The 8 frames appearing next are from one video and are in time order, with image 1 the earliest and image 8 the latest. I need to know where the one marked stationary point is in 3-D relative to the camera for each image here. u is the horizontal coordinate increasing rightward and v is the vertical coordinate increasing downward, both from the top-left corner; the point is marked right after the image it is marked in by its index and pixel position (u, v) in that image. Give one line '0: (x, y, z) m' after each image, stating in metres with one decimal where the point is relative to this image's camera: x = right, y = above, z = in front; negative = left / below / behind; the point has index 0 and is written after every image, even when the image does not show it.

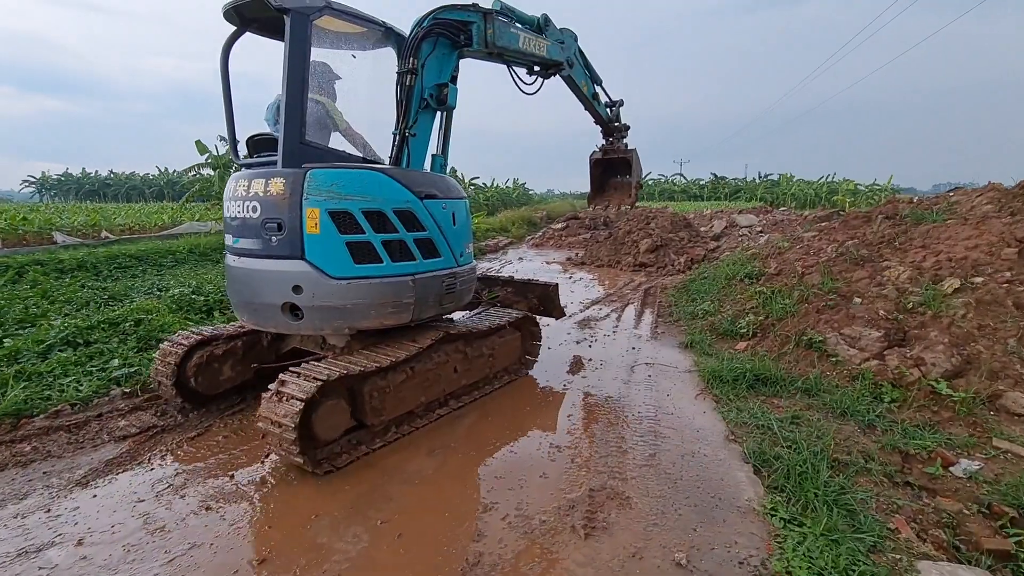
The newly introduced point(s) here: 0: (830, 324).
0: (+2.9, -0.3, +5.1) m
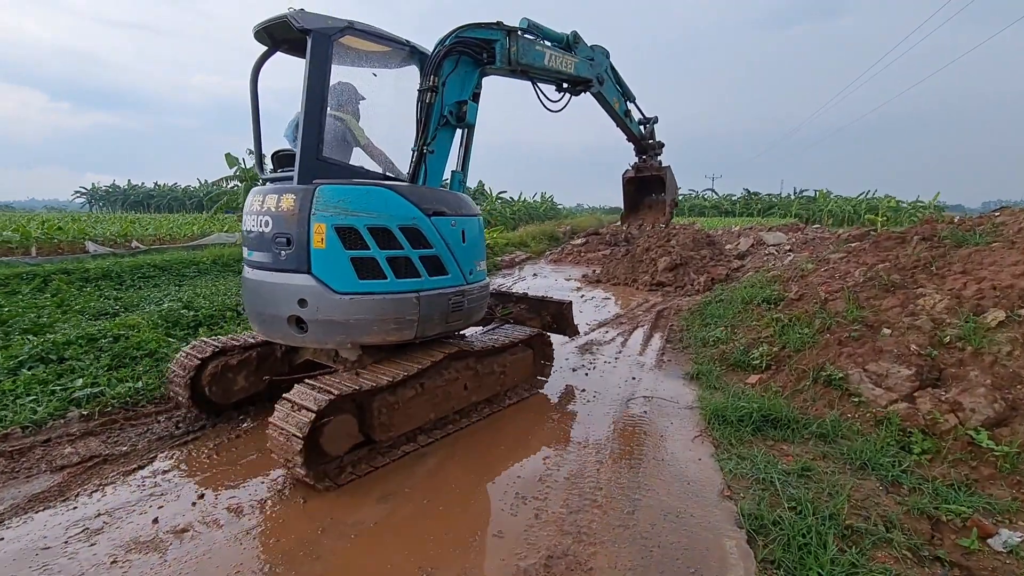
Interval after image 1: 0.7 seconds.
0: (+2.7, -0.6, +4.6) m
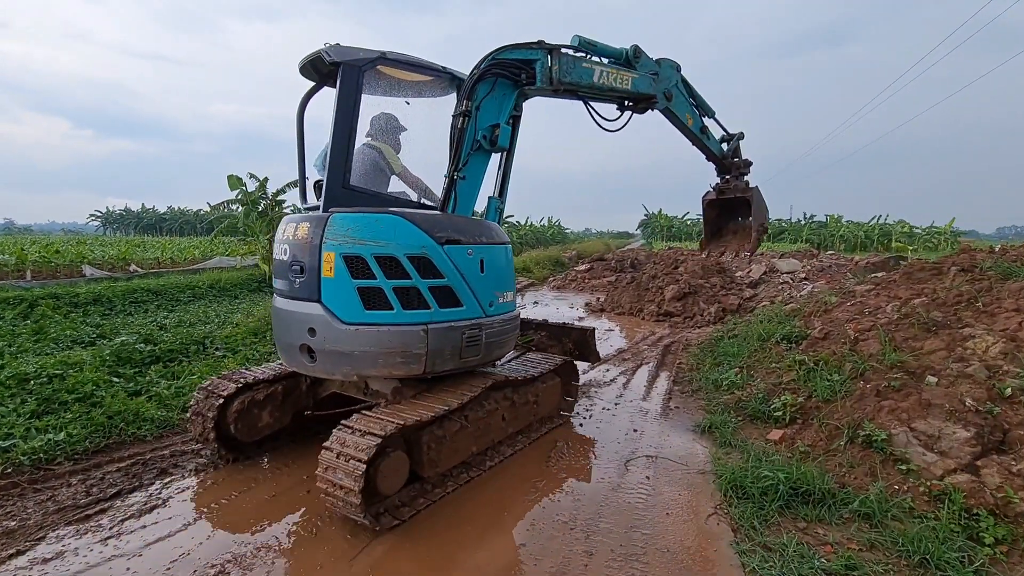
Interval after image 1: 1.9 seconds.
0: (+2.6, -0.9, +3.8) m
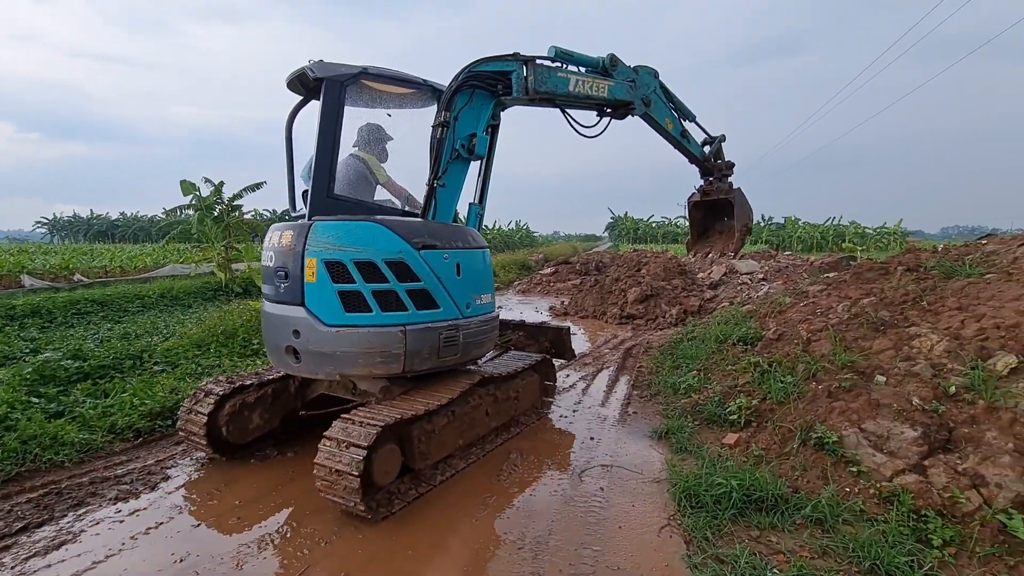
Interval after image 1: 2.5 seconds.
0: (+2.3, -0.9, +3.9) m
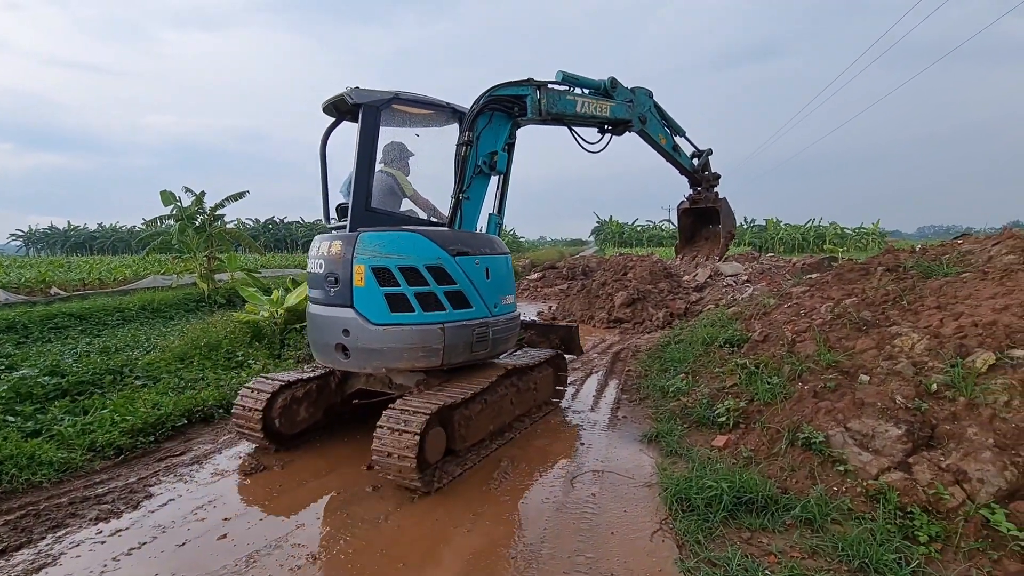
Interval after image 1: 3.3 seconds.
0: (+2.2, -0.9, +3.9) m
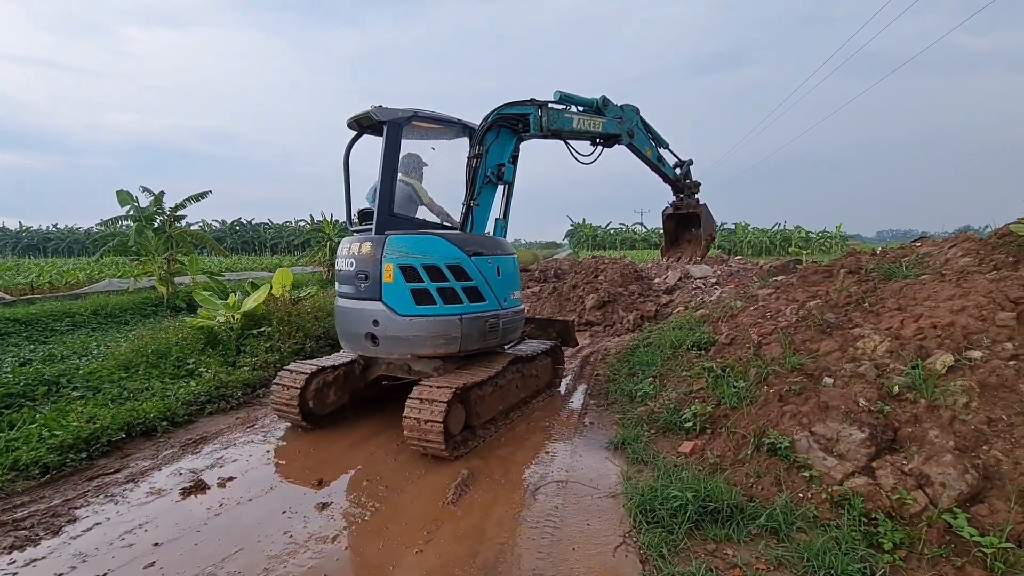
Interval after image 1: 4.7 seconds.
0: (+2.0, -0.9, +3.9) m
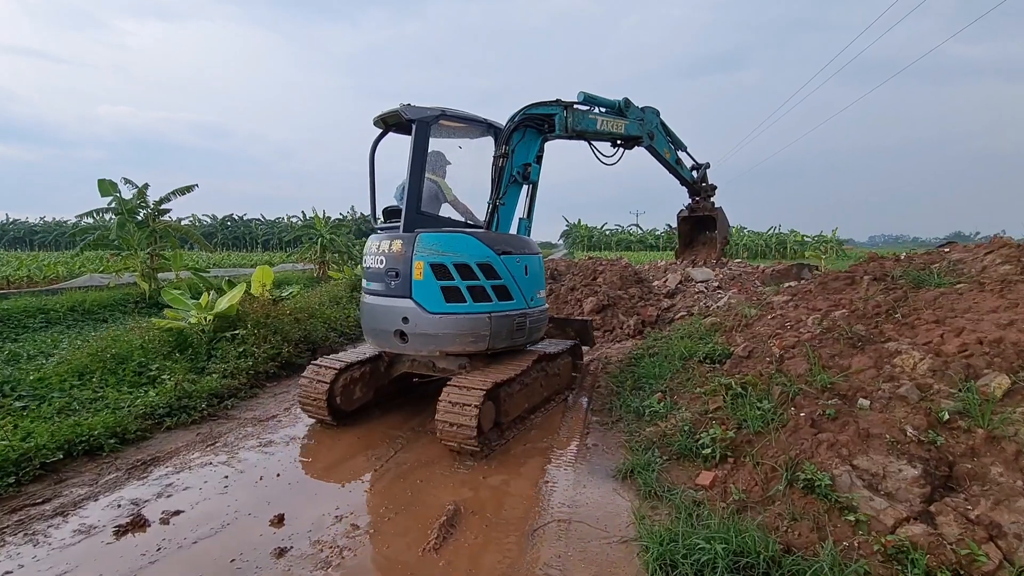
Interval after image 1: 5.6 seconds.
0: (+1.9, -1.0, +3.4) m
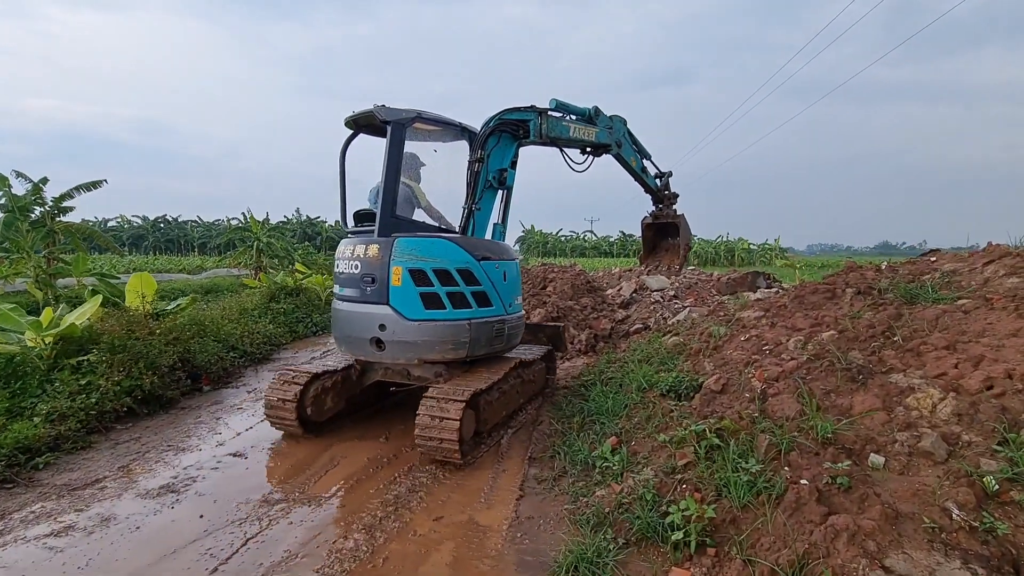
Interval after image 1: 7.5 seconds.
0: (+1.5, -1.1, +2.4) m
